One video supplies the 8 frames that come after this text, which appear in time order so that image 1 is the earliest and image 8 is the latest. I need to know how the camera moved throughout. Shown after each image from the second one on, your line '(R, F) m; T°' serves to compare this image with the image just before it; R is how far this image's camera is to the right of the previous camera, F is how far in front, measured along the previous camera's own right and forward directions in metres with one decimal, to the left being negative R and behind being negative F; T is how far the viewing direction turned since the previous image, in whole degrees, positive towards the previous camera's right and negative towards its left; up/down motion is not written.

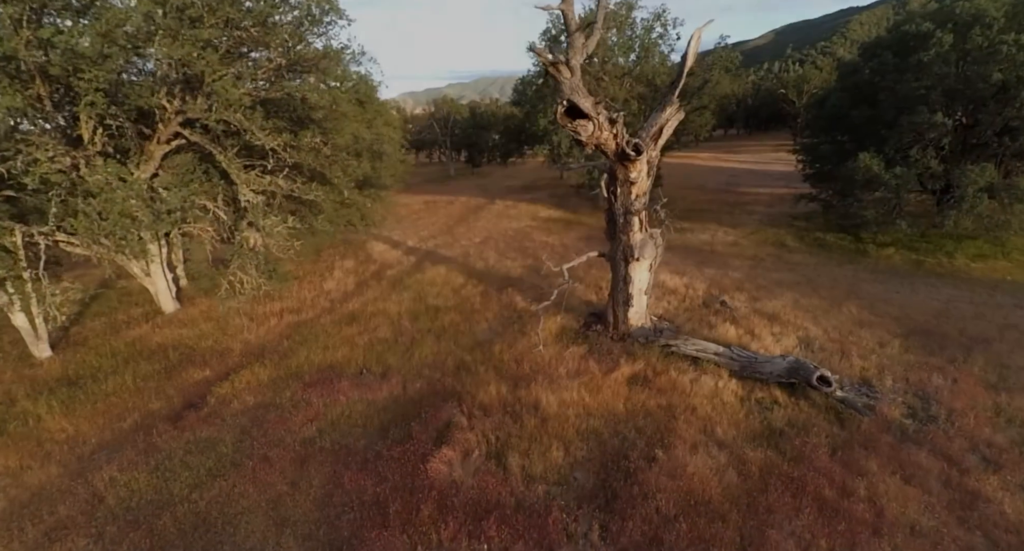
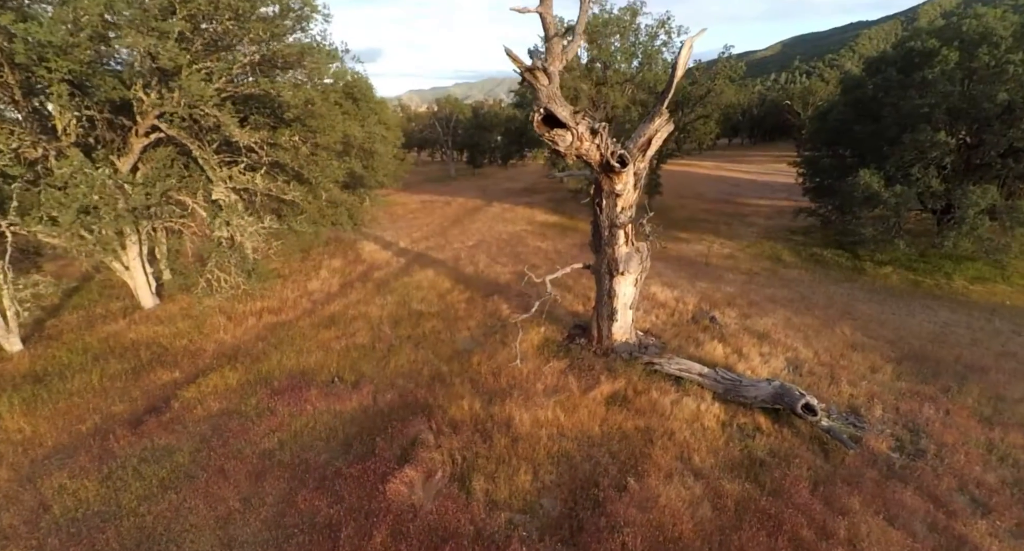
(+0.5, +0.4) m; 0°
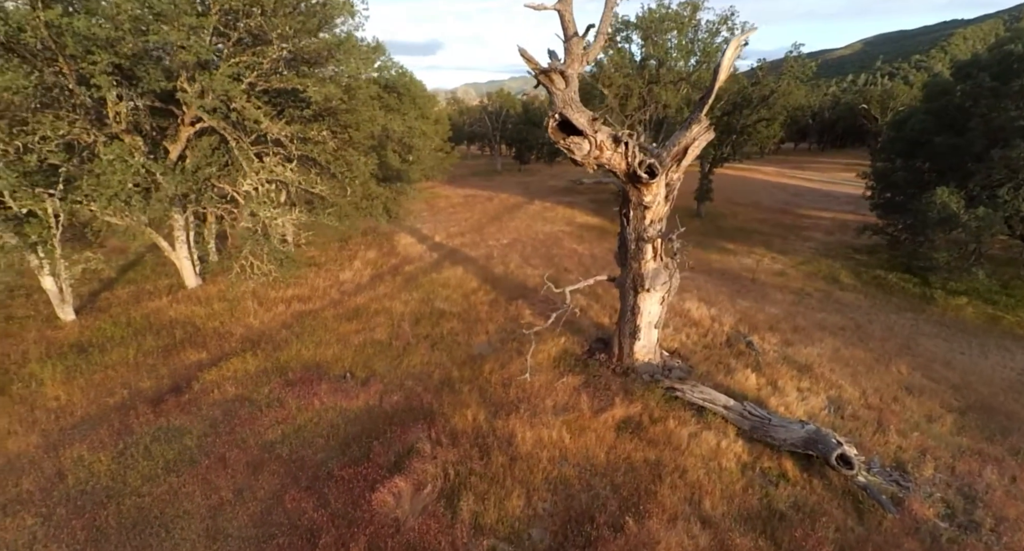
(+0.7, +0.5) m; -6°
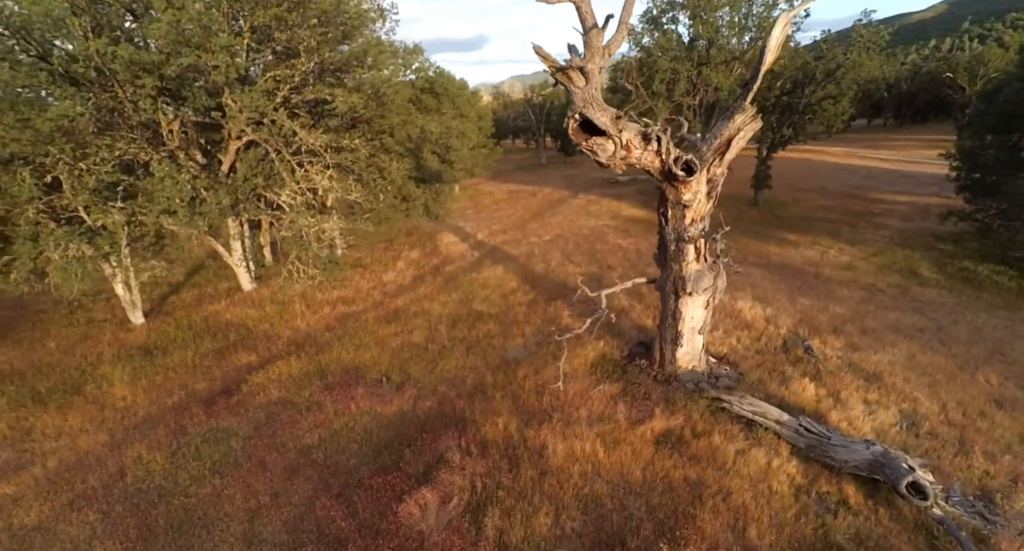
(+0.5, +0.4) m; -7°
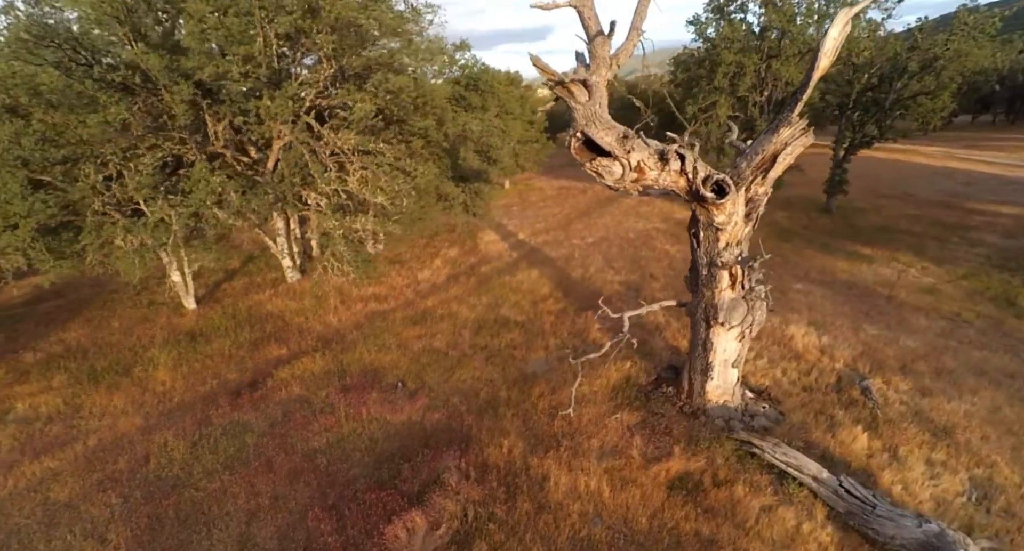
(+0.9, +0.7) m; -7°
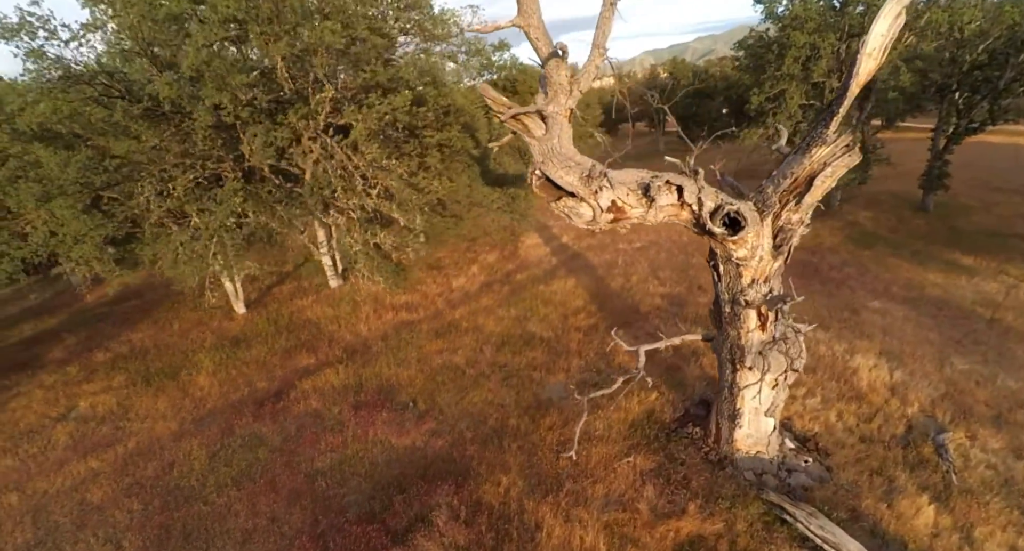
(+1.3, +0.9) m; -9°
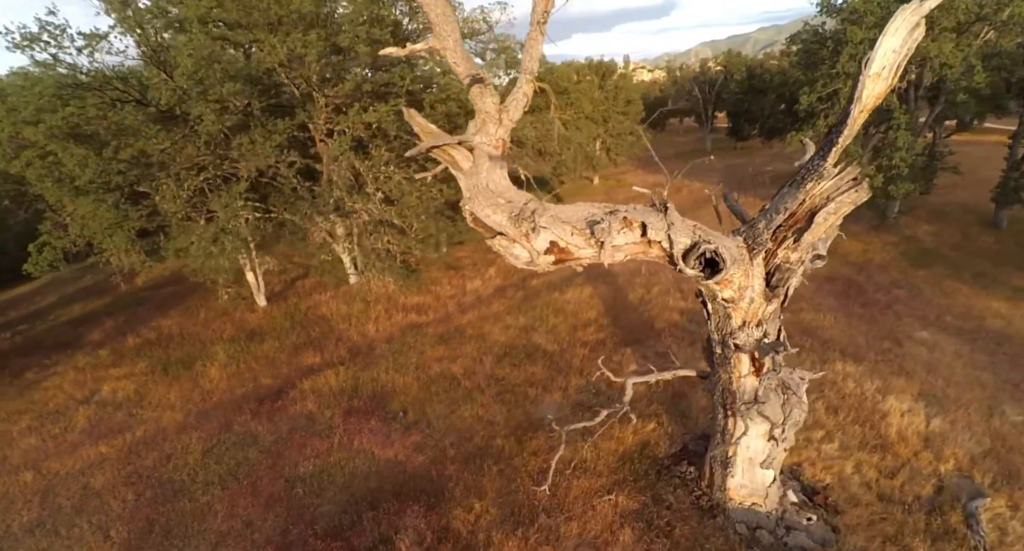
(+1.0, +0.6) m; -6°
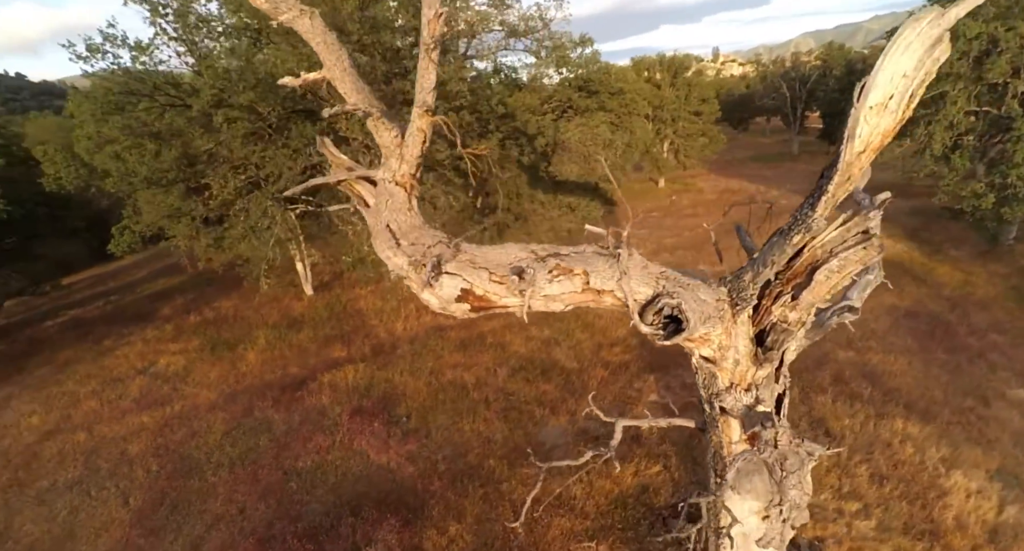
(+1.2, +0.7) m; -9°
